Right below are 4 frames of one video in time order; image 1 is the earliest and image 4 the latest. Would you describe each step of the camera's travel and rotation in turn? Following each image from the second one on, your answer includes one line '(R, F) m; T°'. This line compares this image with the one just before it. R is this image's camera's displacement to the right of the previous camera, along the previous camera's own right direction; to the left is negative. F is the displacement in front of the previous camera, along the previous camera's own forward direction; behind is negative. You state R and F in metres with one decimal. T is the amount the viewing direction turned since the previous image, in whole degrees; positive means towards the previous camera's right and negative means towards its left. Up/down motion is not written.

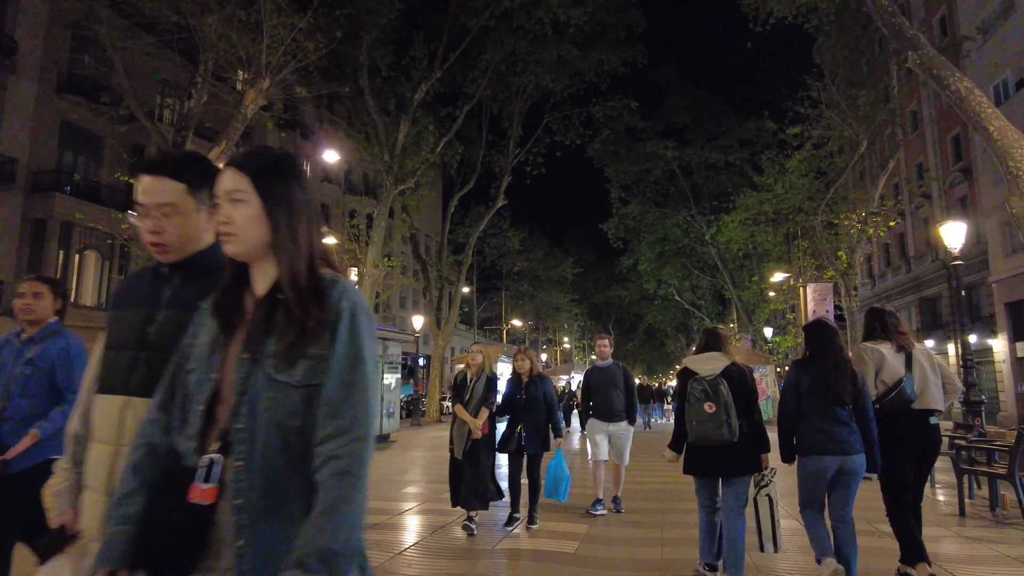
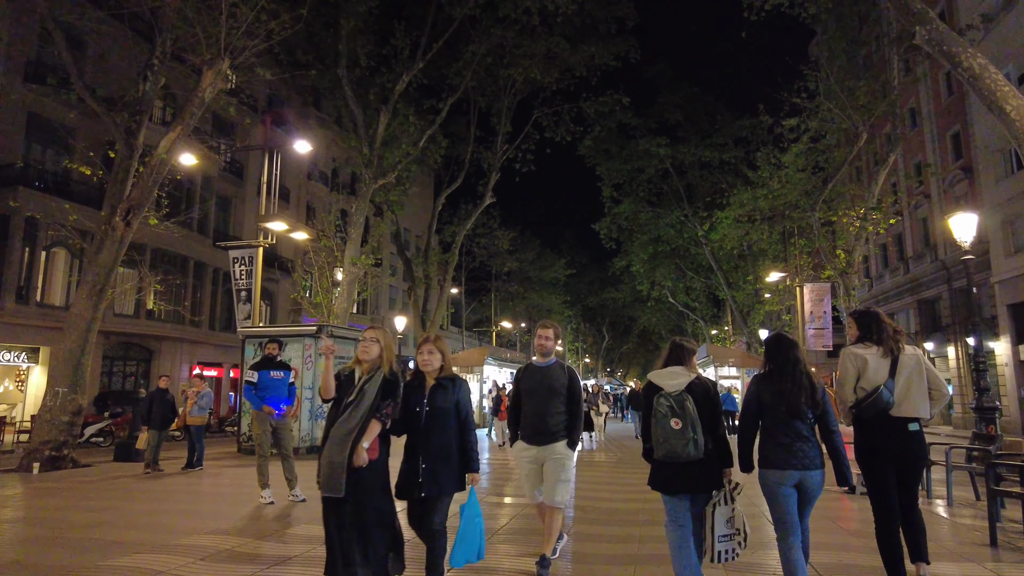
(+0.4, +1.0) m; 0°
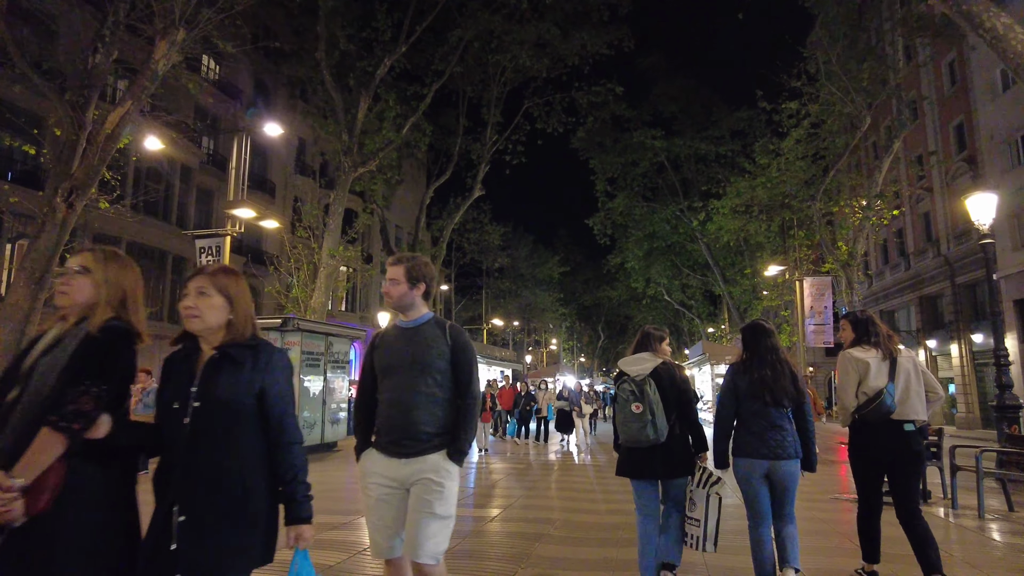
(+0.3, +1.0) m; 0°
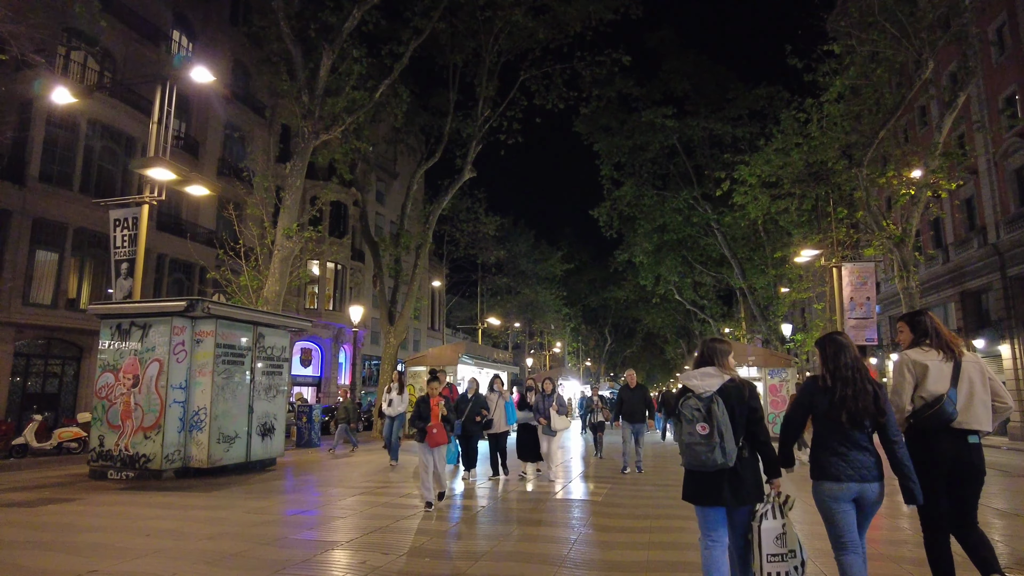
(+0.5, +3.2) m; -1°
